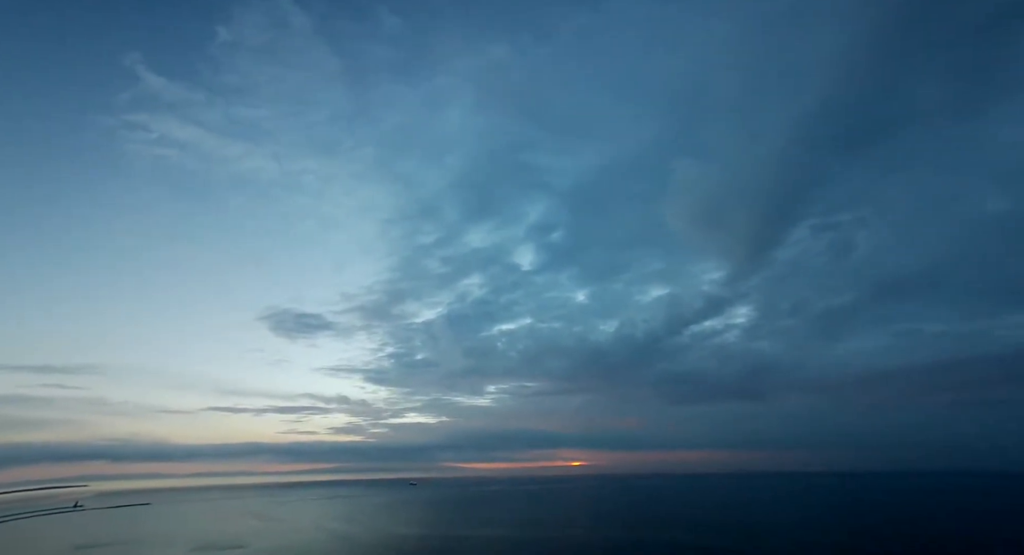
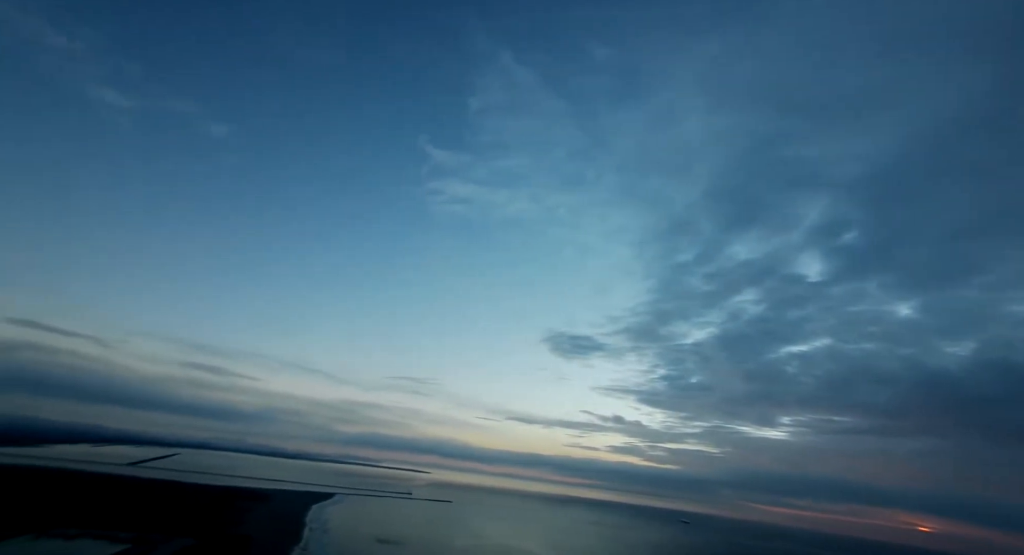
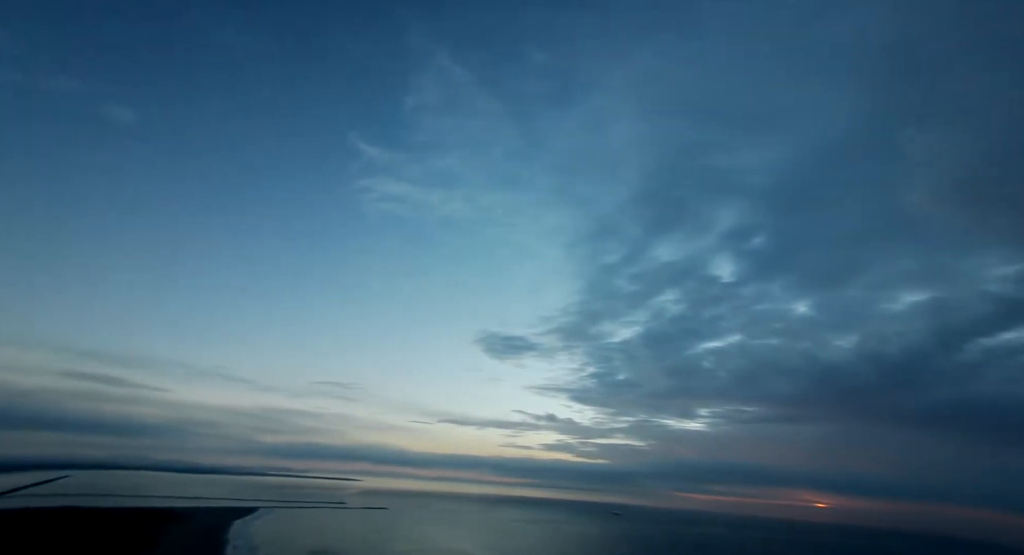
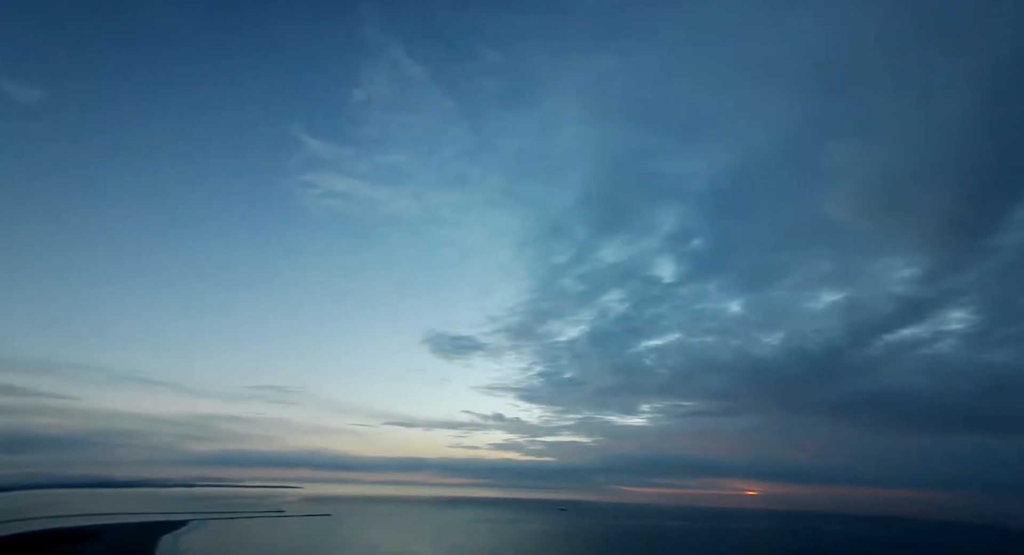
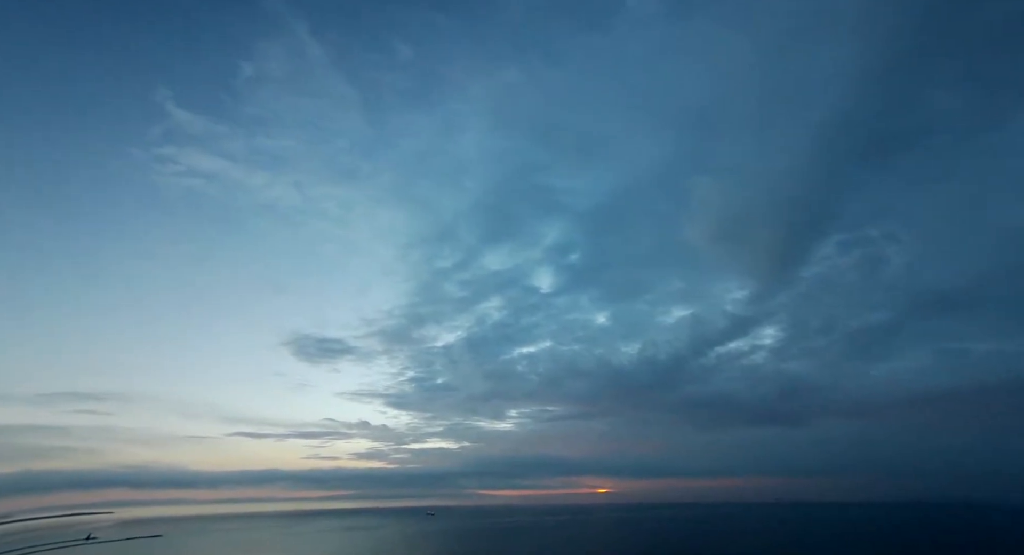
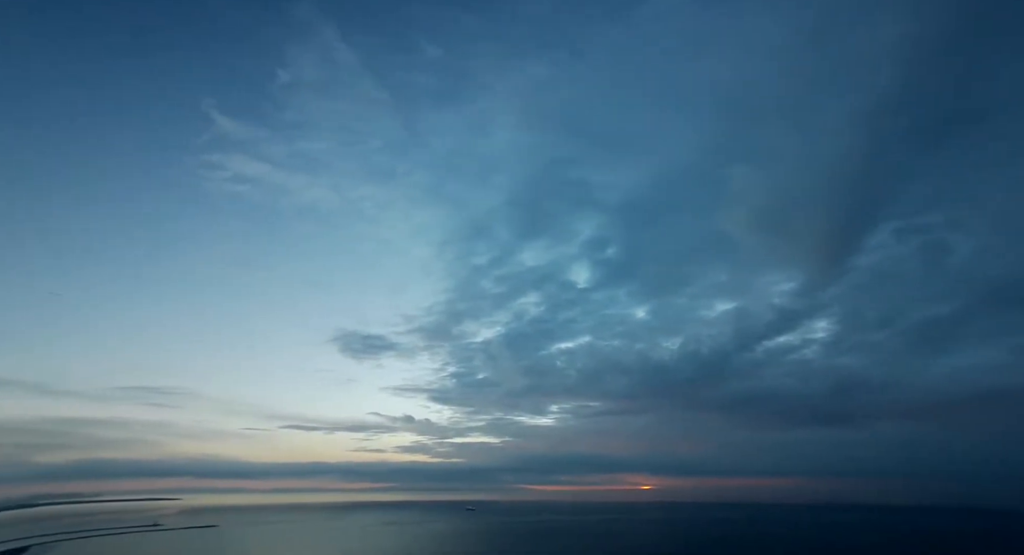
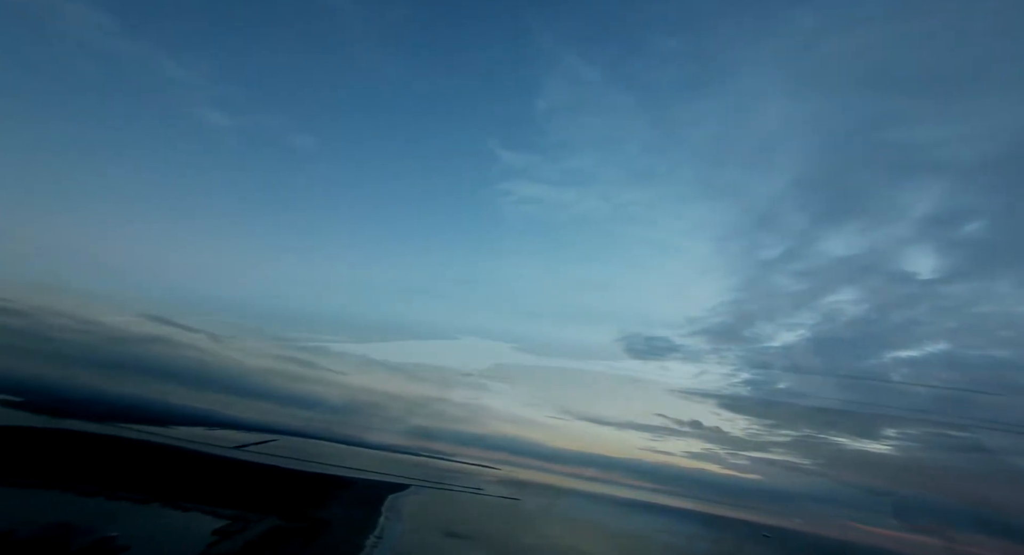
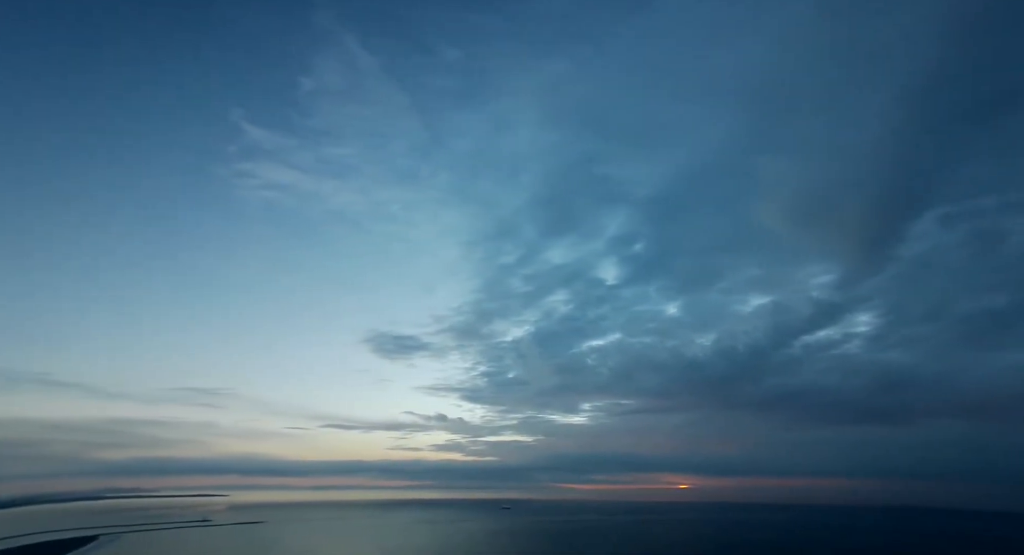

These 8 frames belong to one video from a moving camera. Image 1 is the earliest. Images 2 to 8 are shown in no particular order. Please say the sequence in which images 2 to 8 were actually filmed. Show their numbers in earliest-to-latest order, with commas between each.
5, 6, 8, 4, 3, 2, 7
